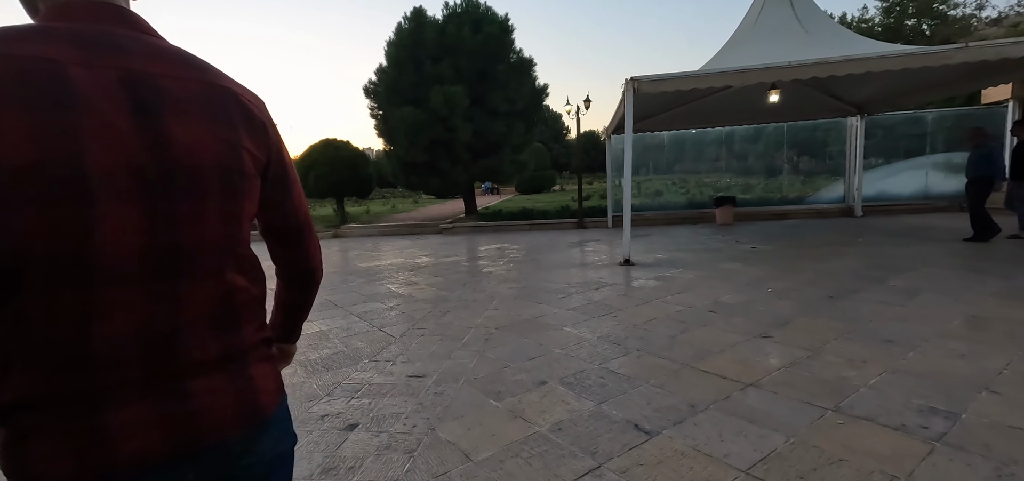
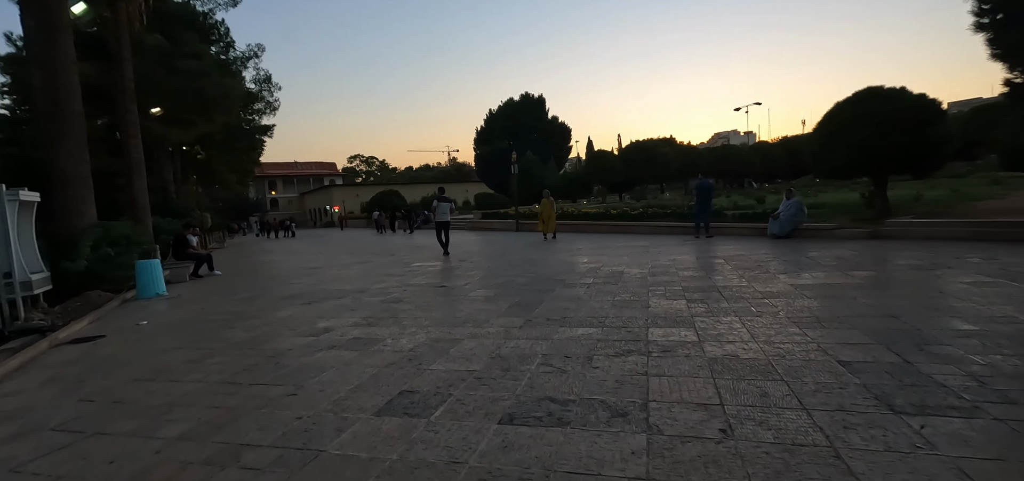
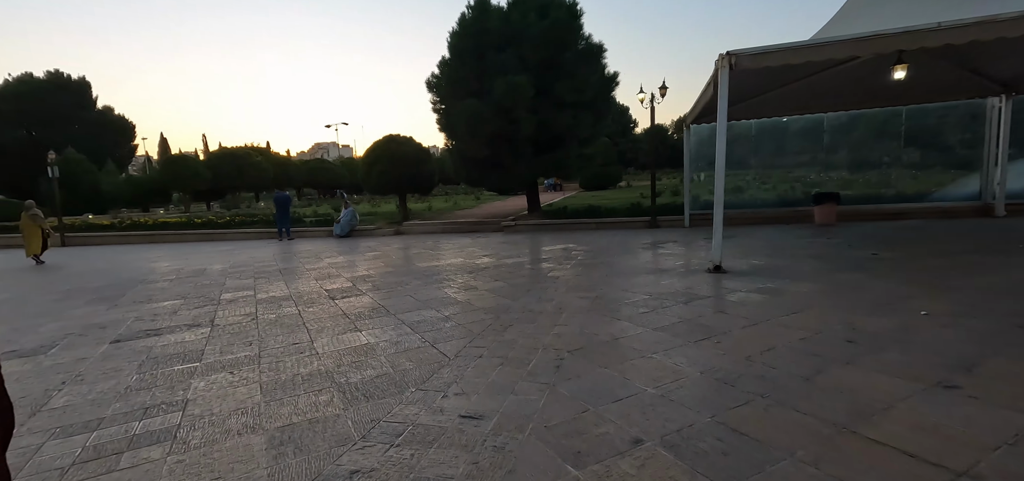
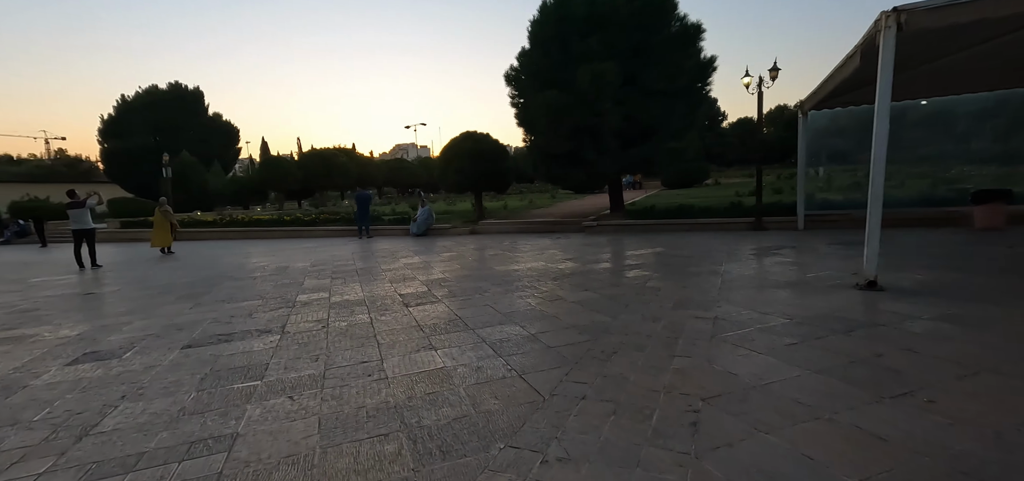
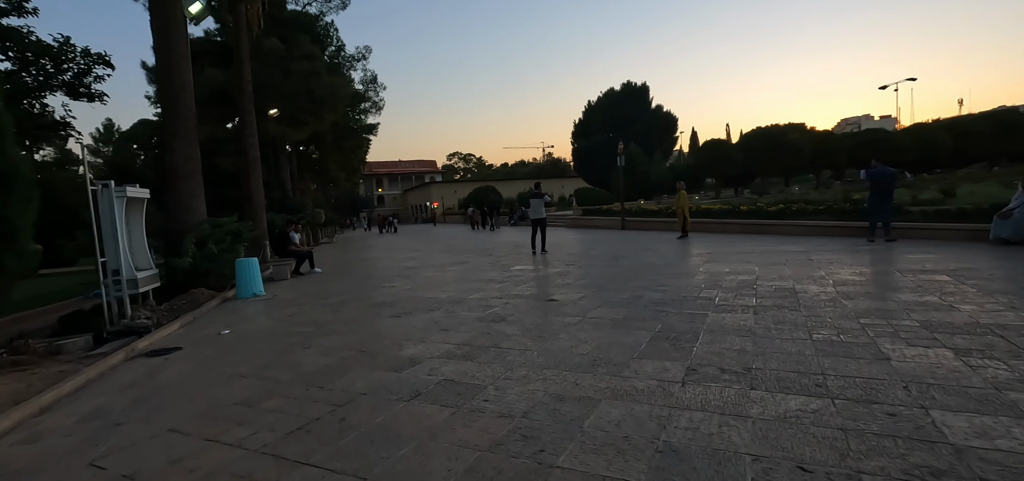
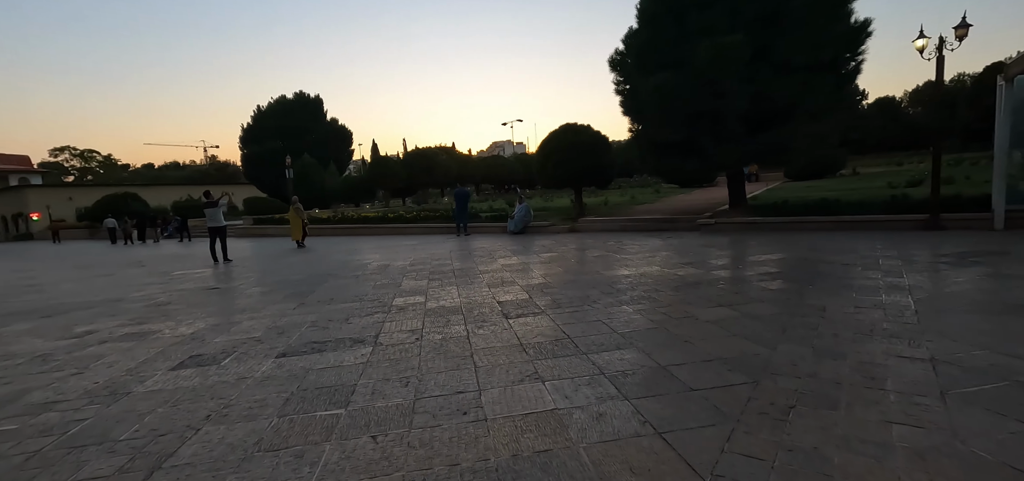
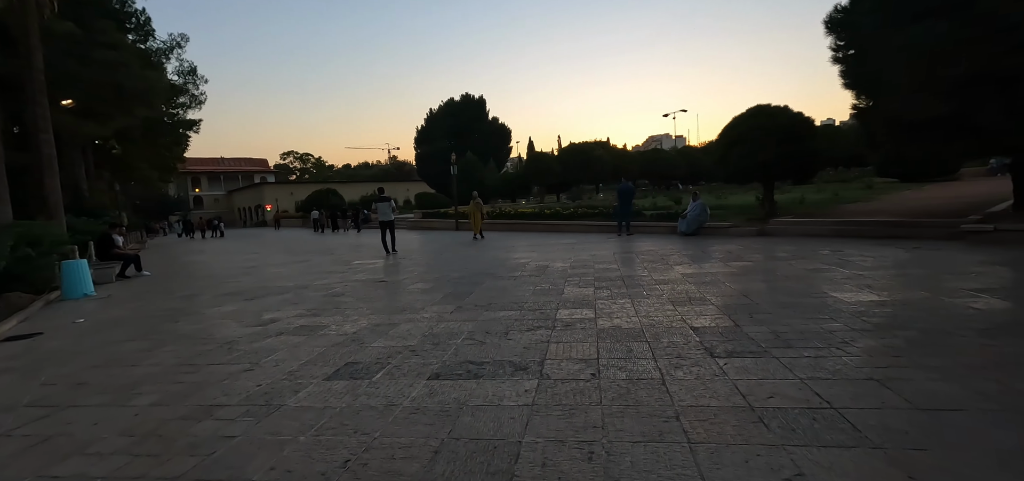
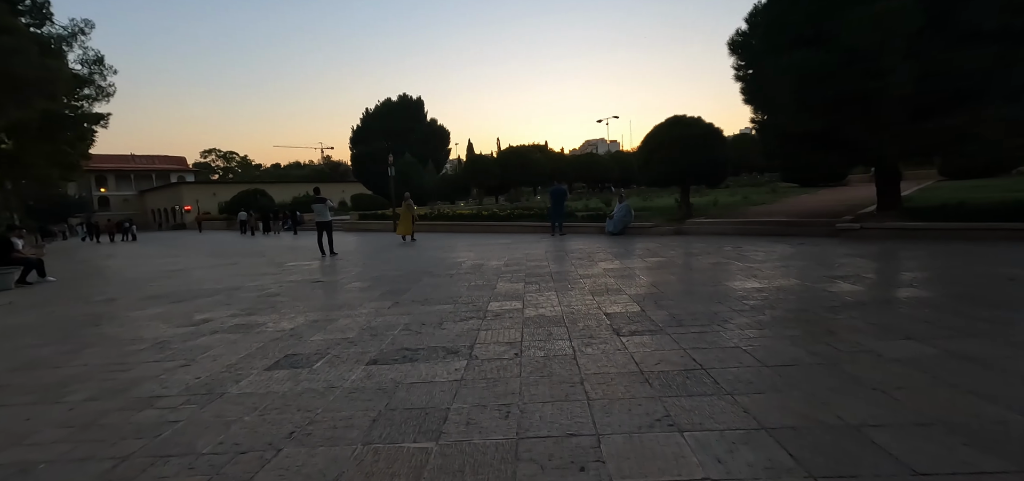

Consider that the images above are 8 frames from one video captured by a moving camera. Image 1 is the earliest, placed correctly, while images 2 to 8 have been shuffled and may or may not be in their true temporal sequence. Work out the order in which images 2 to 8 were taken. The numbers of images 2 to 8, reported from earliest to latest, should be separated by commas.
3, 4, 6, 8, 7, 2, 5
